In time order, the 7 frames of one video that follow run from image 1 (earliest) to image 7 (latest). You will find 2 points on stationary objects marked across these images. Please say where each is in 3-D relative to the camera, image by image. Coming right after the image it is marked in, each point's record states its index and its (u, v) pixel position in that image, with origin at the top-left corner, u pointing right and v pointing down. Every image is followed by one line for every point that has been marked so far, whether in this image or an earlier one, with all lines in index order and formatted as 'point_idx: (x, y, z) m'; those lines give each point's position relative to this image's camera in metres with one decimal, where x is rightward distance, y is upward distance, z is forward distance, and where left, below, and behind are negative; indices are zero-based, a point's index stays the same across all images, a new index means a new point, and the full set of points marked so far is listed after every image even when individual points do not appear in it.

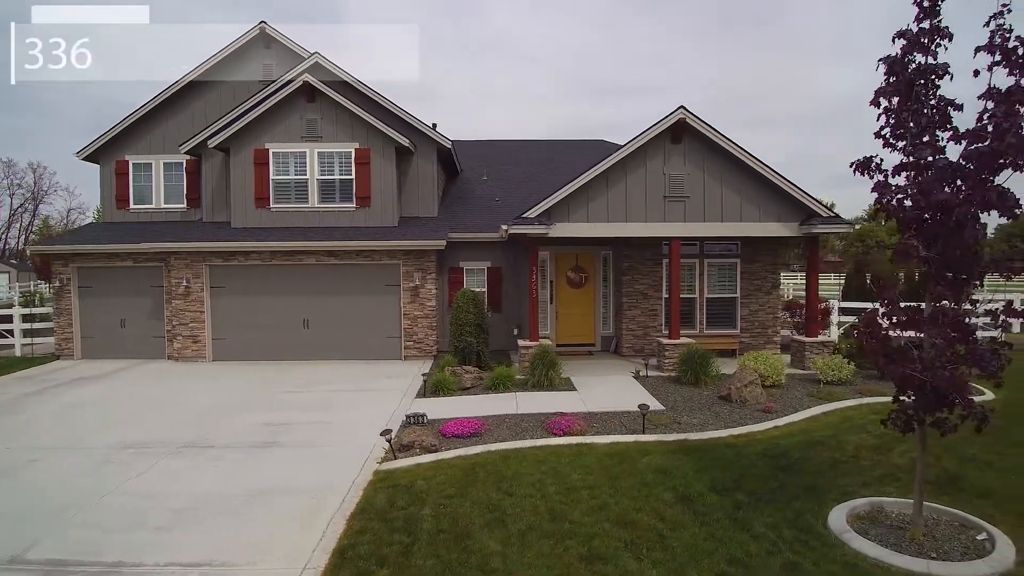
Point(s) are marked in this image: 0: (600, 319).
0: (+2.1, -0.8, +13.3) m
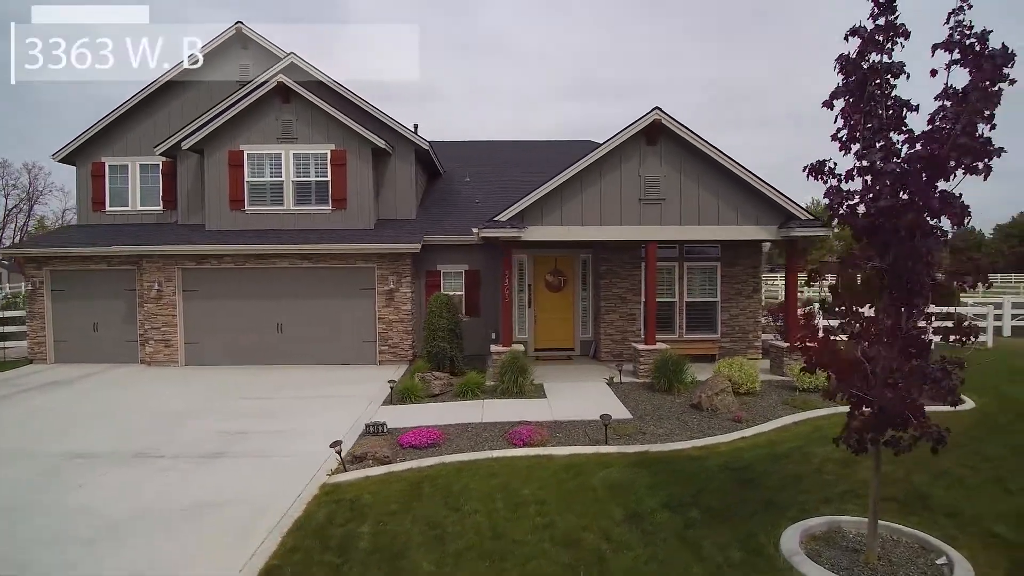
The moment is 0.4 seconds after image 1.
0: (+1.6, -0.8, +13.1) m
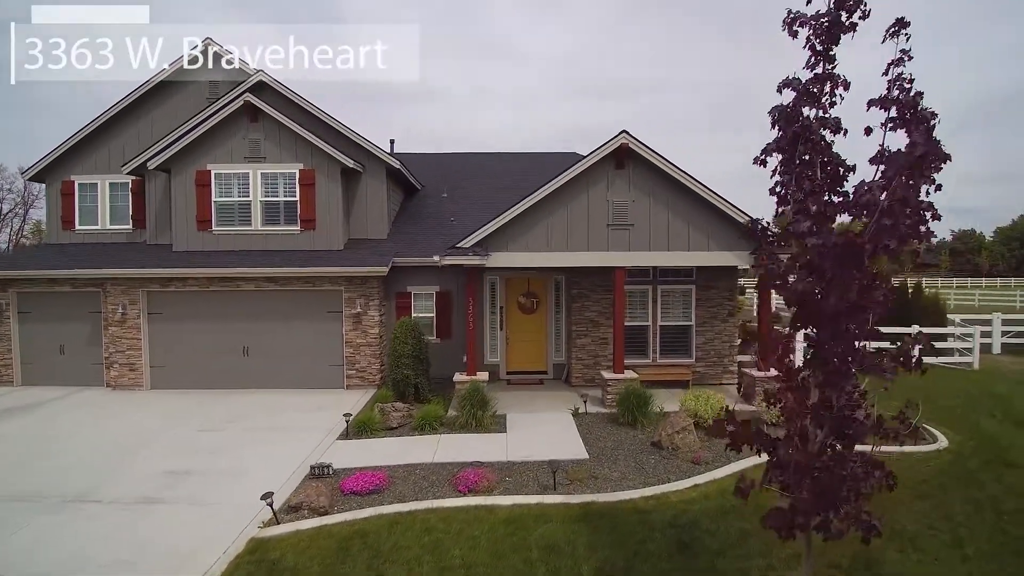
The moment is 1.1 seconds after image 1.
0: (+0.9, -1.4, +12.8) m
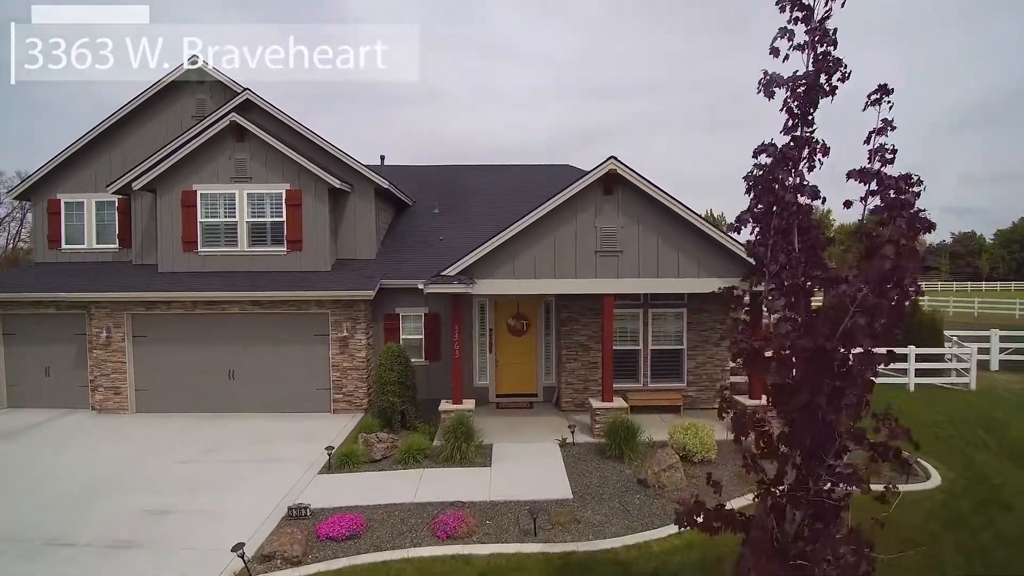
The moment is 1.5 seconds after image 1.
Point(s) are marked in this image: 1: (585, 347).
0: (+0.7, -1.9, +12.7) m
1: (+1.6, -1.3, +11.8) m
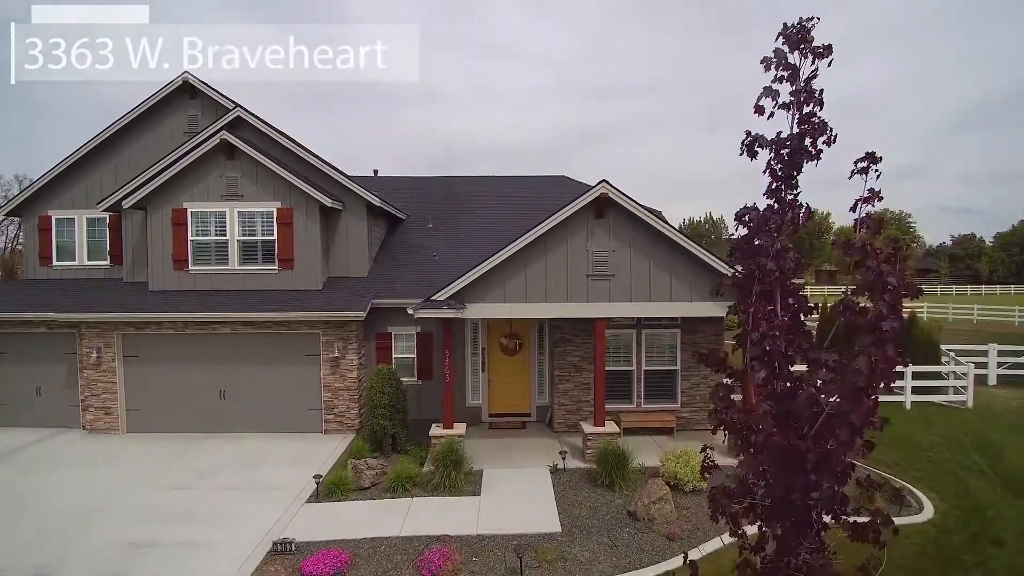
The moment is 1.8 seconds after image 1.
0: (+0.5, -2.3, +12.6) m
1: (+1.4, -1.7, +11.7) m
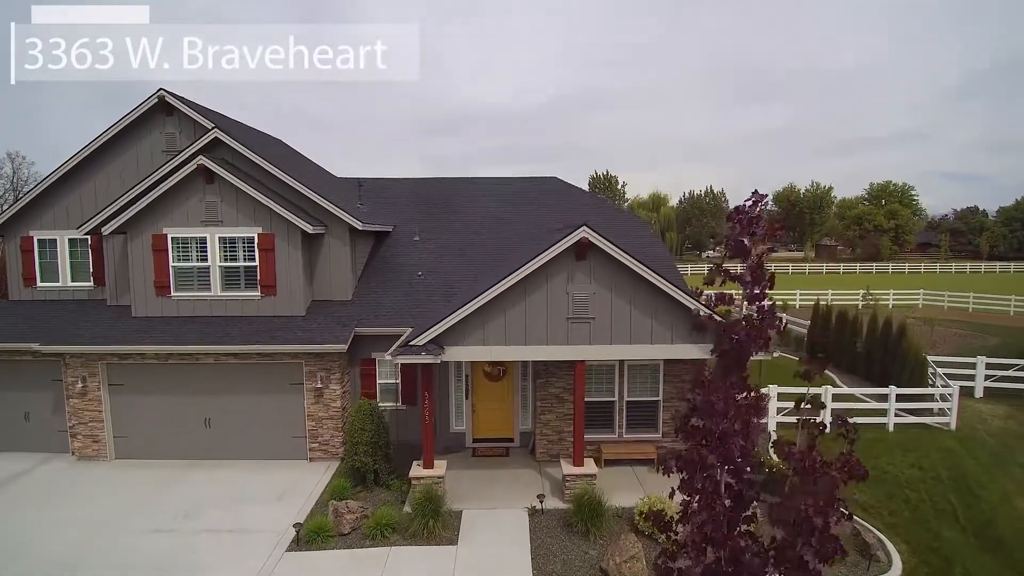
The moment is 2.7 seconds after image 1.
0: (+0.2, -2.9, +12.6) m
1: (+1.1, -2.4, +11.7) m
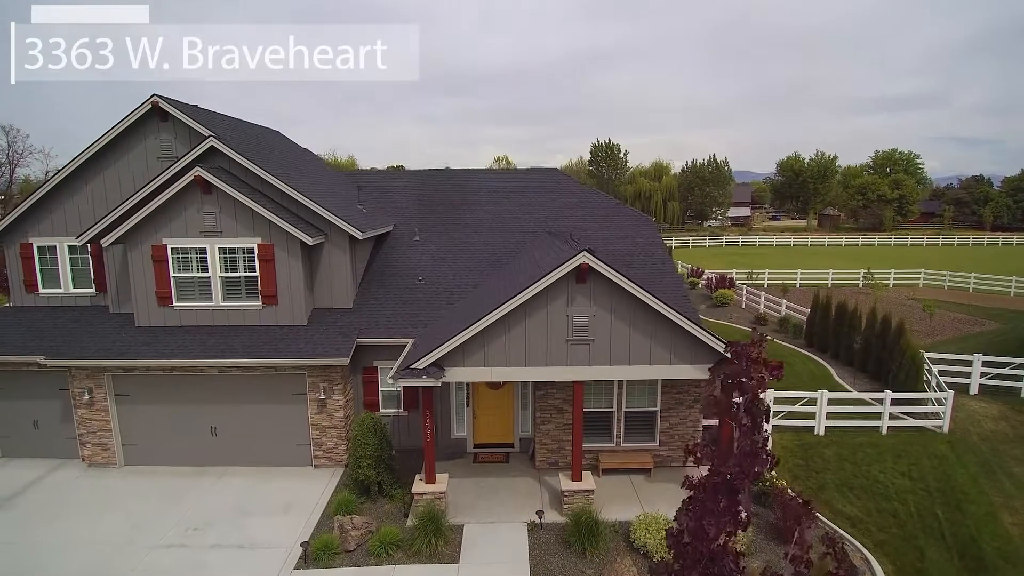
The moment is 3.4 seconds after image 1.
0: (+0.2, -3.1, +12.9) m
1: (+1.1, -2.7, +11.9) m
